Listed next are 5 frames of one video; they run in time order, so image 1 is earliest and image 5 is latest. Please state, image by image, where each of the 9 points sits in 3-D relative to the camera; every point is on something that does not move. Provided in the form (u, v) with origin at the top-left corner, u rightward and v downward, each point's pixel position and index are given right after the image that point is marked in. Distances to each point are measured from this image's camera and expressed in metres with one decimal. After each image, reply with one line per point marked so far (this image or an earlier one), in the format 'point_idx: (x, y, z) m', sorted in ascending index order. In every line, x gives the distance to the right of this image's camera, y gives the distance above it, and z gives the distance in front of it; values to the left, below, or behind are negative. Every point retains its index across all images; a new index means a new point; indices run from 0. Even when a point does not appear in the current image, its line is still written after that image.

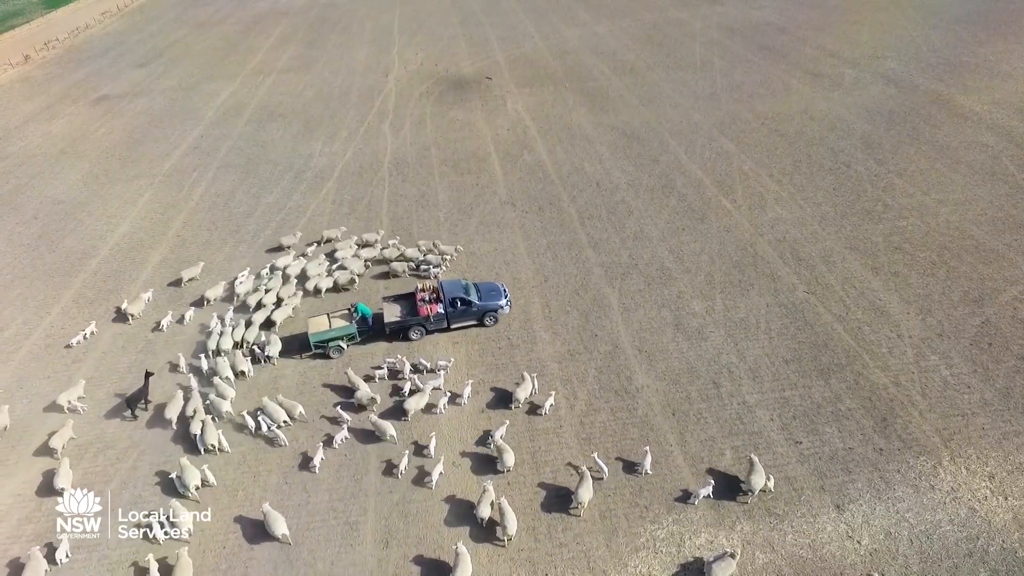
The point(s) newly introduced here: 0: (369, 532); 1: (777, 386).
0: (-4.1, -7.0, +15.8) m
1: (+9.1, -3.4, +18.8) m
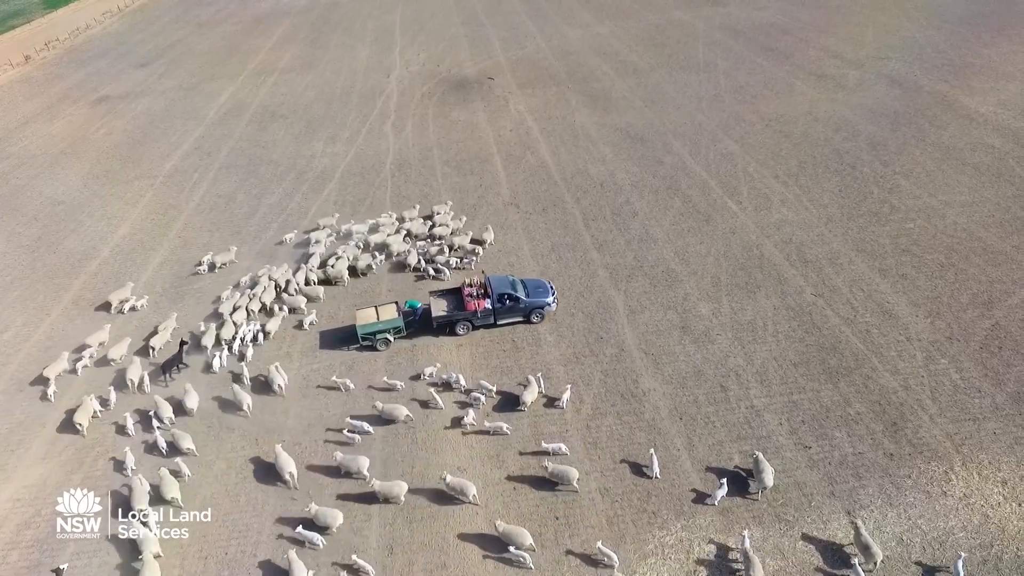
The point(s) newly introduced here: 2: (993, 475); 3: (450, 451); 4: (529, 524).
0: (-3.9, -7.0, +15.5) m
1: (+9.2, -3.5, +18.6) m
2: (+13.9, -5.4, +15.9) m
3: (-1.9, -5.2, +17.5) m
4: (+0.4, -6.6, +15.5) m
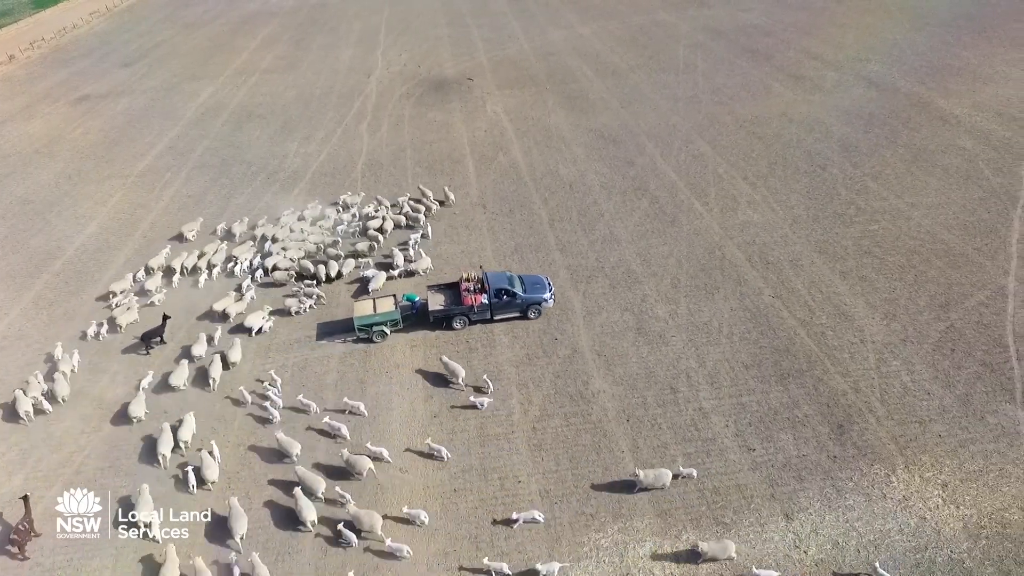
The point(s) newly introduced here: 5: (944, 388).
0: (-5.7, -7.1, +15.5) m
1: (+7.5, -3.5, +18.6) m
2: (+12.1, -5.4, +15.8) m
3: (-3.7, -5.2, +17.4) m
4: (-1.3, -6.7, +15.5) m
5: (+14.3, -3.3, +18.3) m
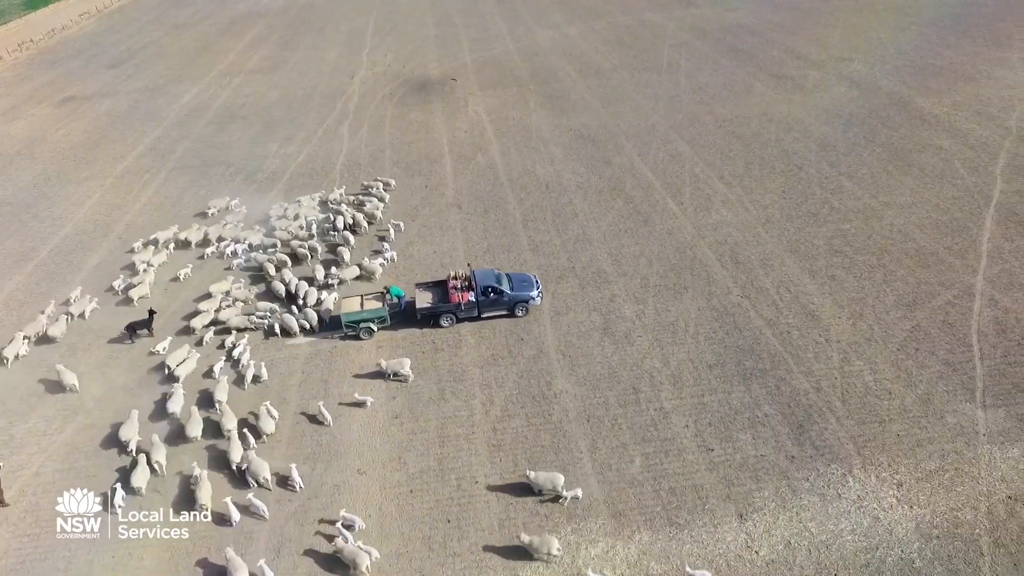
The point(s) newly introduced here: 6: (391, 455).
0: (-6.9, -7.1, +15.4) m
1: (+6.2, -3.5, +18.5) m
2: (+10.8, -5.4, +15.8) m
3: (-5.0, -5.3, +17.4) m
4: (-2.6, -6.7, +15.4) m
5: (+13.0, -3.3, +18.3) m
6: (-3.8, -5.2, +17.3) m
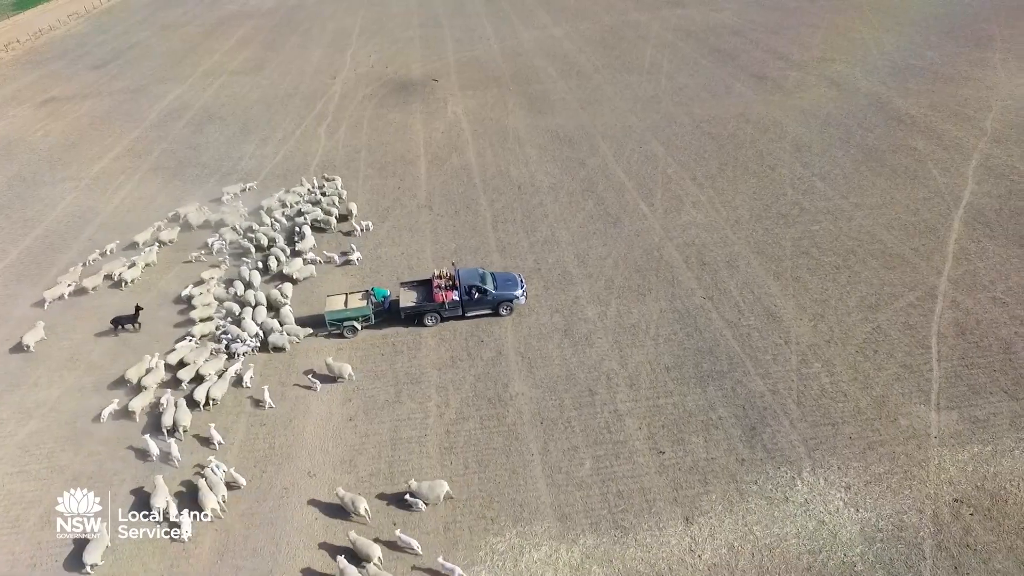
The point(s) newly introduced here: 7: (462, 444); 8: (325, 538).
0: (-8.4, -7.2, +15.4) m
1: (+4.7, -3.6, +18.5) m
2: (+9.3, -5.5, +15.8) m
3: (-6.5, -5.3, +17.3) m
4: (-4.1, -6.8, +15.4) m
5: (+11.5, -3.3, +18.2) m
6: (-5.3, -5.3, +17.2) m
7: (-1.6, -4.9, +17.3) m
8: (-5.1, -6.9, +15.3) m
